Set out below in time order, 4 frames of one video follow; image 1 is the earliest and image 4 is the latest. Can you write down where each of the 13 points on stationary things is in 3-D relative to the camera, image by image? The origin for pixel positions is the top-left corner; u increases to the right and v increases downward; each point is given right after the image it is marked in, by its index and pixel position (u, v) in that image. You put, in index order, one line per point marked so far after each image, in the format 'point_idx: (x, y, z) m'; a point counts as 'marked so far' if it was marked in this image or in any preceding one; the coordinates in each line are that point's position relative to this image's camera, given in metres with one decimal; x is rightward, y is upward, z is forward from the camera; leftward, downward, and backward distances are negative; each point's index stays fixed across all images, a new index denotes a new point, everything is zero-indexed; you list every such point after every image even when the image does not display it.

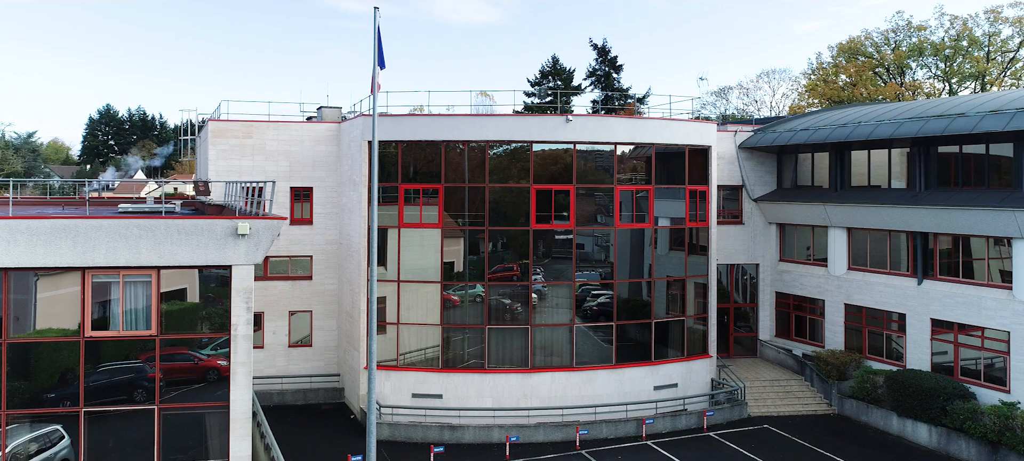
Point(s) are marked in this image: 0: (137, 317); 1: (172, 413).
0: (-7.3, -1.7, +14.1) m
1: (-6.8, -3.6, +14.3) m
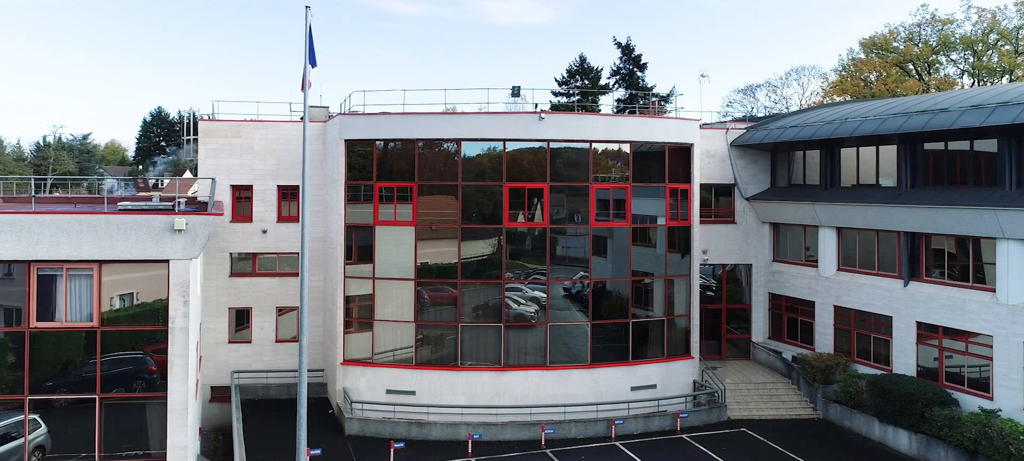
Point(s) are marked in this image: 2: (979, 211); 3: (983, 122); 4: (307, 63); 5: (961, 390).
0: (-8.6, -1.6, +14.5) m
1: (-8.1, -3.5, +14.7) m
2: (+12.4, +0.5, +19.0) m
3: (+11.8, +2.7, +18.1) m
4: (-4.1, +3.3, +14.0) m
5: (+12.5, -4.4, +20.0) m
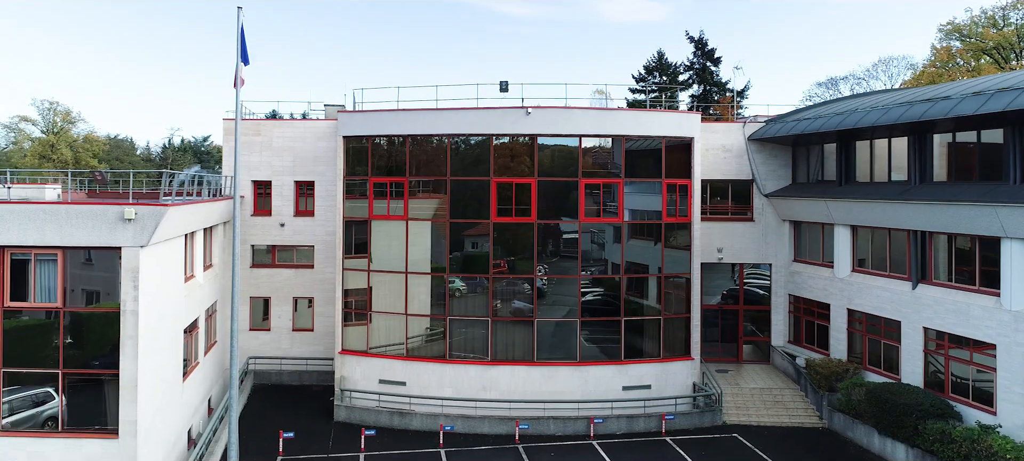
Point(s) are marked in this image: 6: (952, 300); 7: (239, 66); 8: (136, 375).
0: (-10.0, -1.4, +15.9) m
1: (-9.5, -3.3, +16.0) m
2: (+11.4, +0.6, +17.4) m
3: (+10.7, +2.8, +16.5) m
4: (-5.6, +3.5, +14.7) m
5: (+11.6, -4.4, +18.4) m
6: (+11.5, -1.8, +18.7) m
7: (-5.6, +3.4, +14.7) m
8: (-7.8, -3.0, +14.9) m
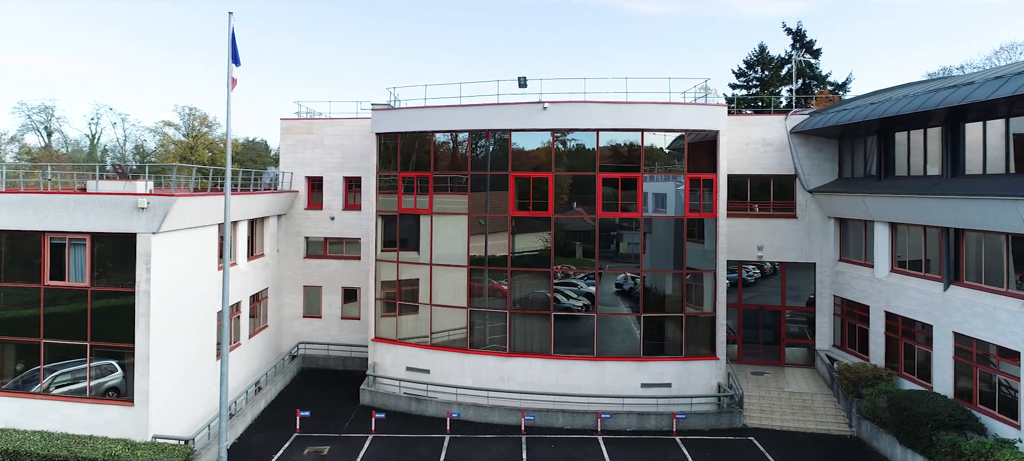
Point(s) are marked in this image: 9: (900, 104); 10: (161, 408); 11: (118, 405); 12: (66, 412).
0: (-10.4, -1.1, +17.8) m
1: (-9.9, -3.0, +17.9) m
2: (+11.0, +0.6, +15.9) m
3: (+10.2, +2.9, +15.2) m
4: (-6.2, +3.7, +16.0) m
5: (+11.3, -4.3, +16.9) m
6: (+11.3, -1.7, +17.2) m
7: (-6.2, +3.6, +16.0) m
8: (-8.4, -2.7, +16.5) m
9: (+10.4, +3.4, +19.1) m
10: (-8.4, -4.2, +17.2) m
11: (-9.3, -4.1, +16.9) m
12: (-10.7, -4.4, +17.2) m
